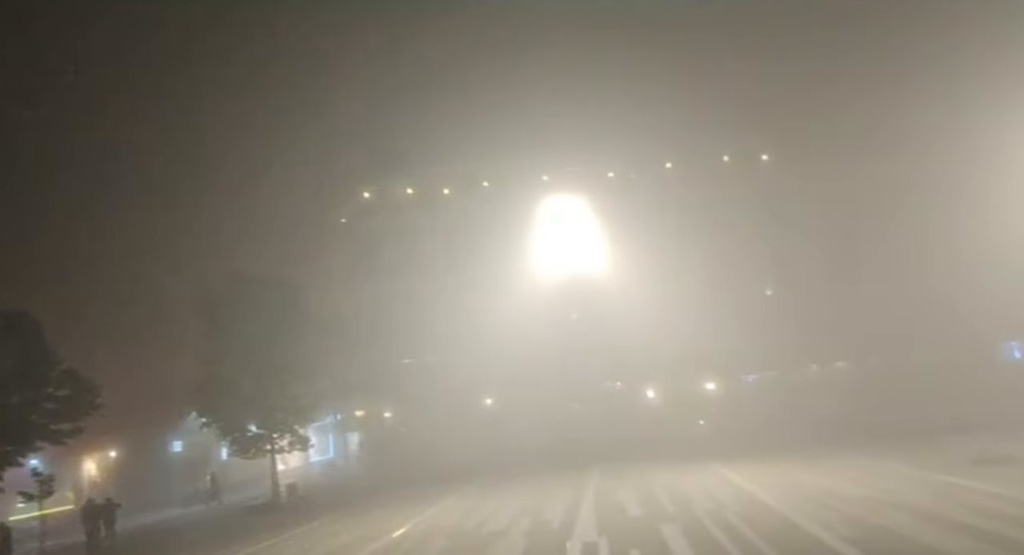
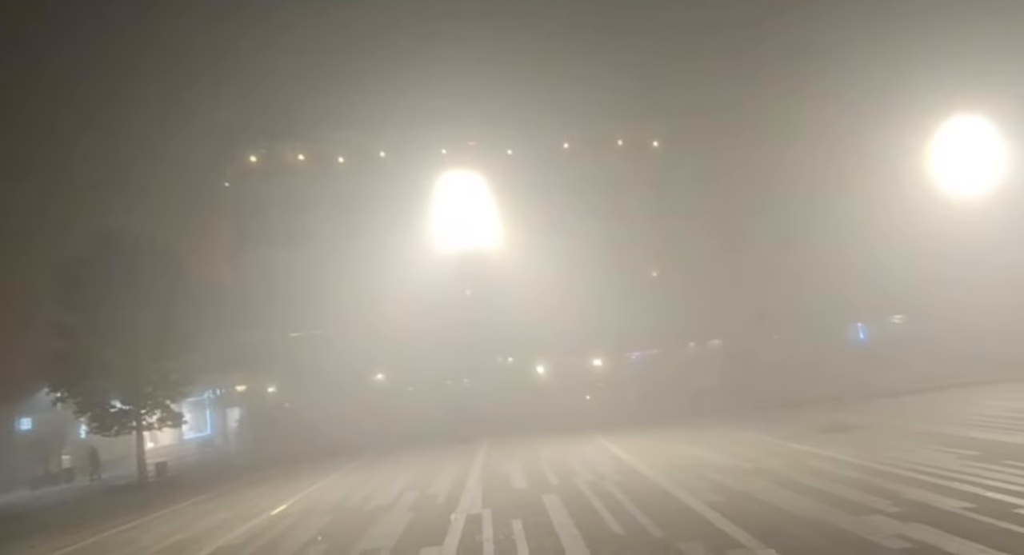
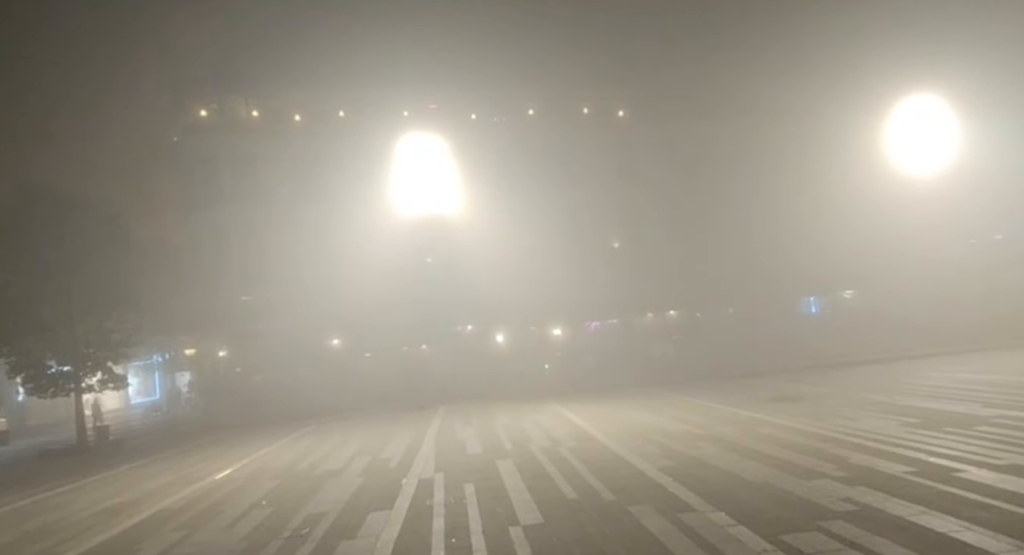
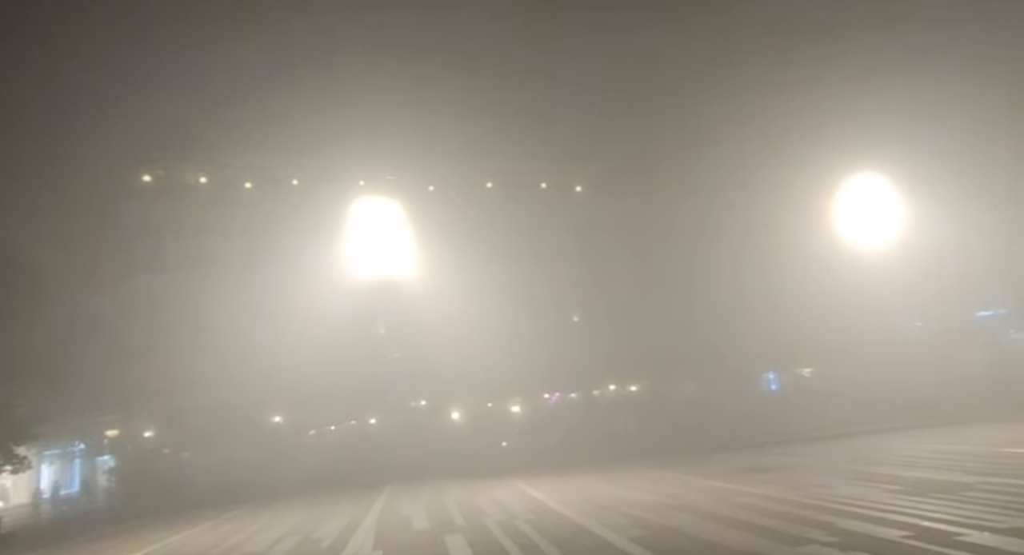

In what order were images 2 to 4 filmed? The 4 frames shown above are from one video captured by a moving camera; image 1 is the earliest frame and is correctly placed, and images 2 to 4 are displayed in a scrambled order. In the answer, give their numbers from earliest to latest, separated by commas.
2, 3, 4
